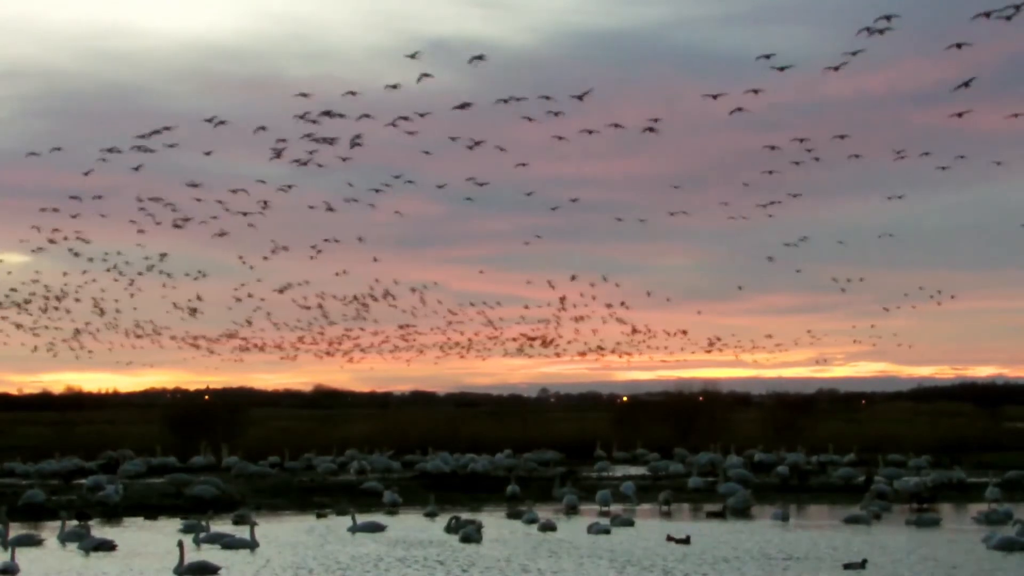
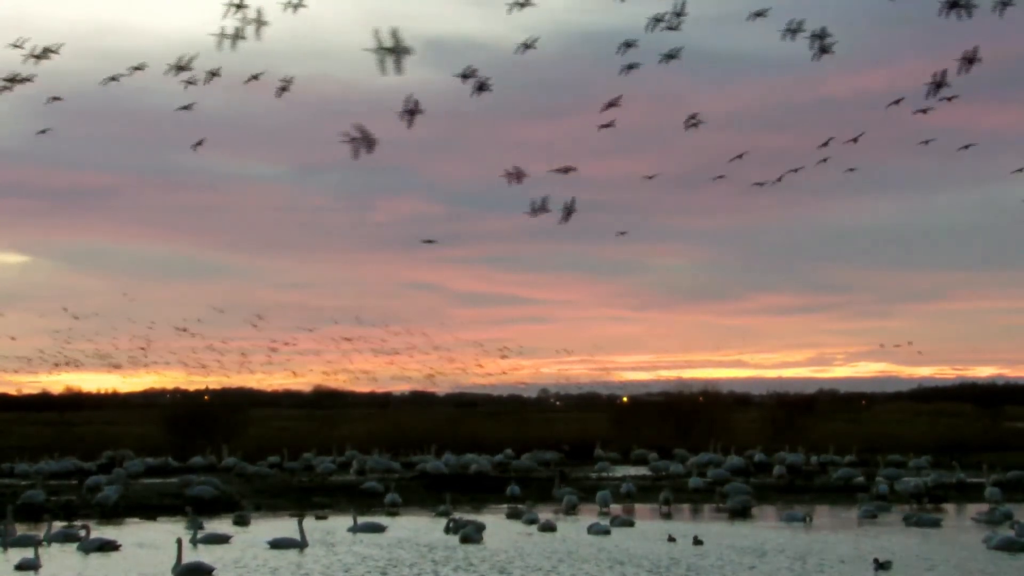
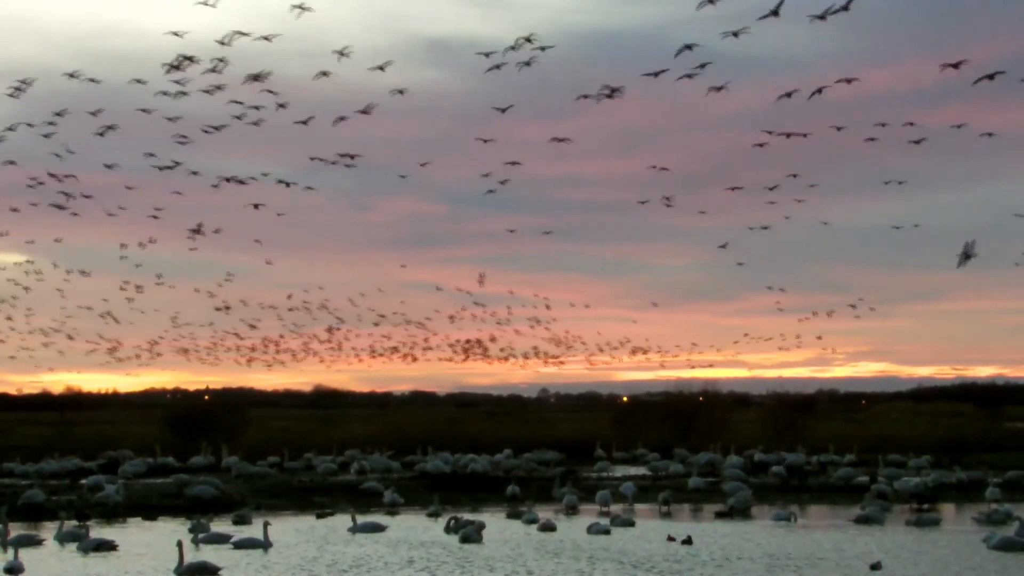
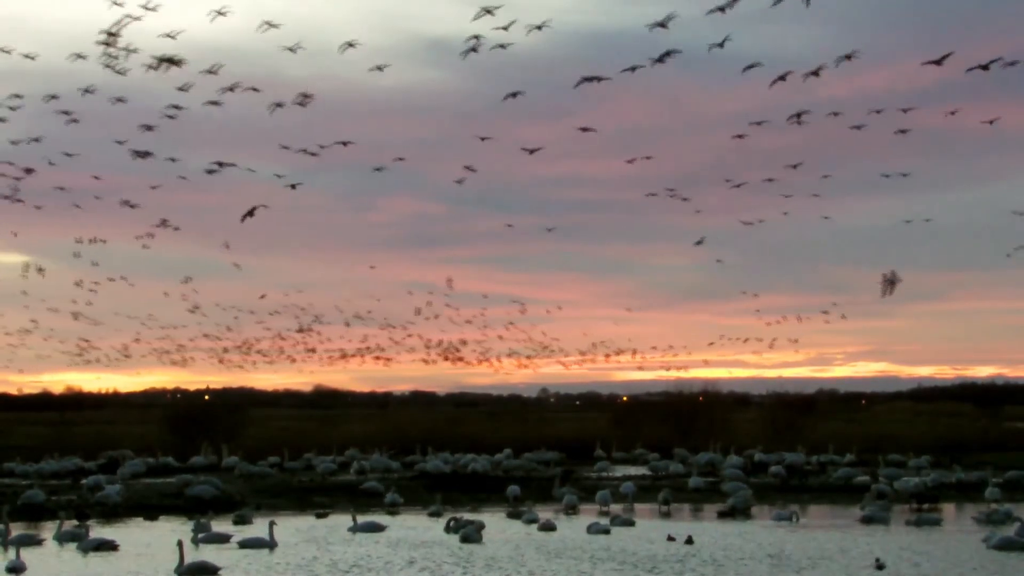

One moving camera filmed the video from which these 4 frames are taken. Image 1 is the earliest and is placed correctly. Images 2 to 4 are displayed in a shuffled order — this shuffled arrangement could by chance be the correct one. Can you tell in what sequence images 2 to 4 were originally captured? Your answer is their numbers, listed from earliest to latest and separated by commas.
3, 4, 2
